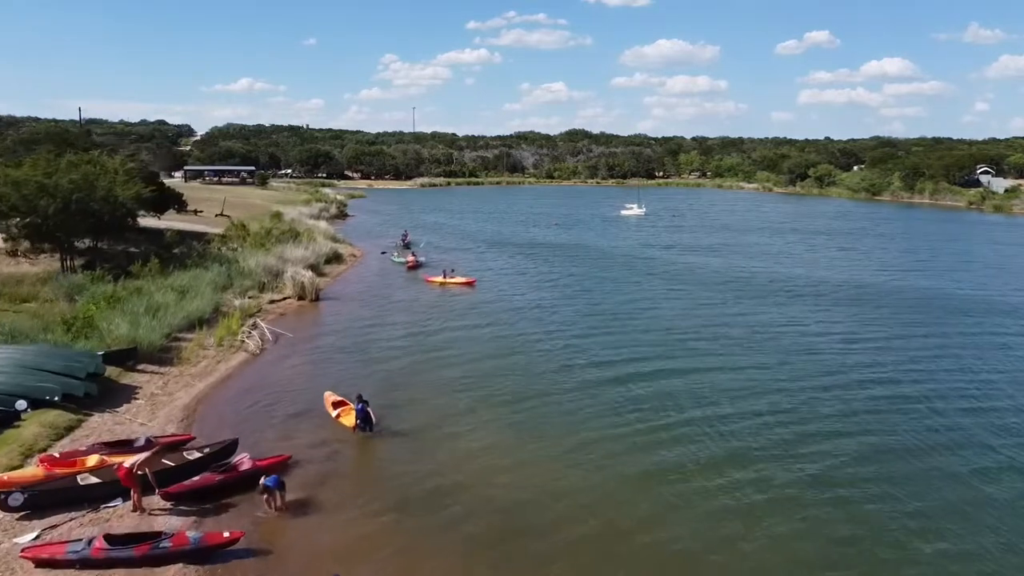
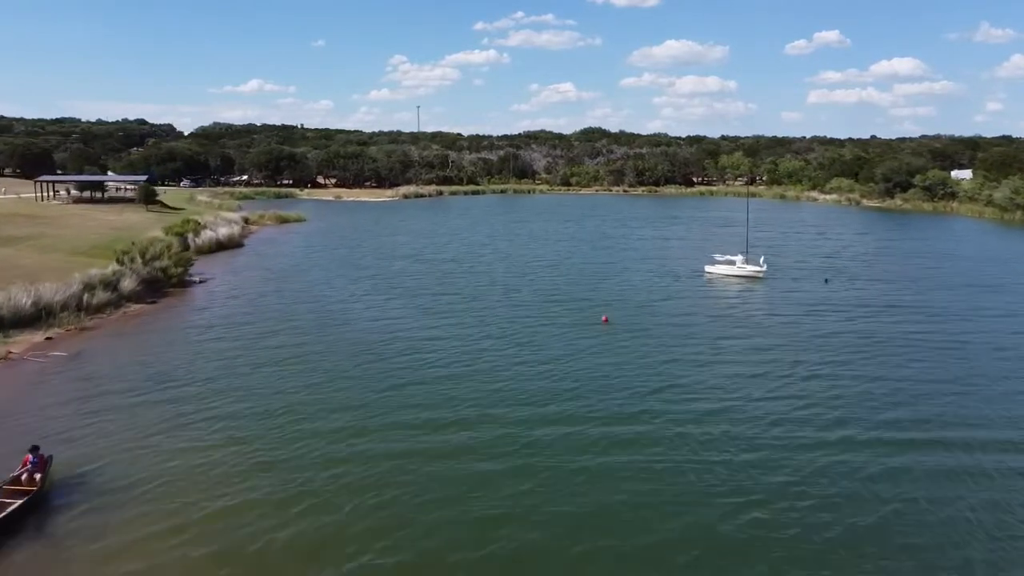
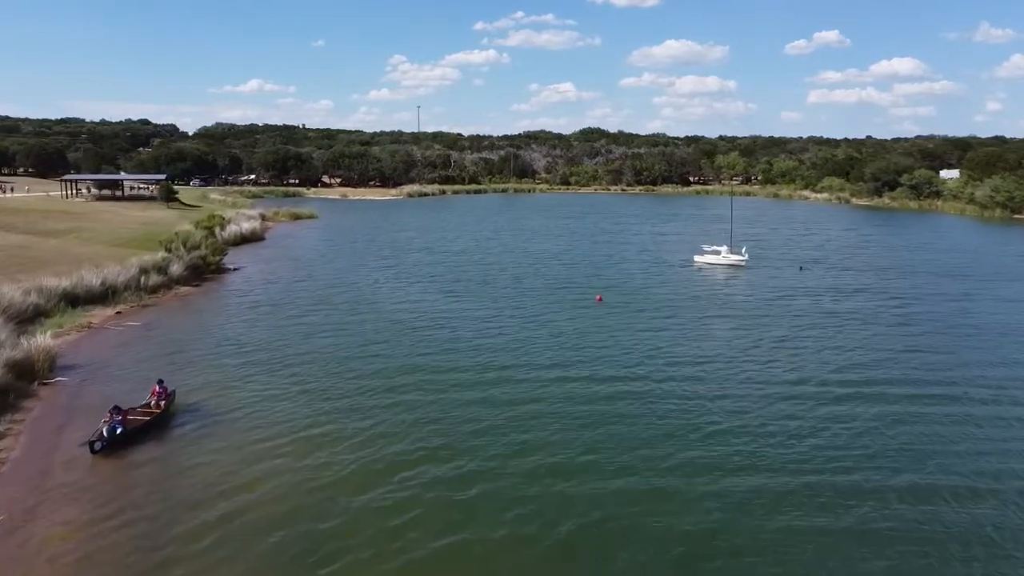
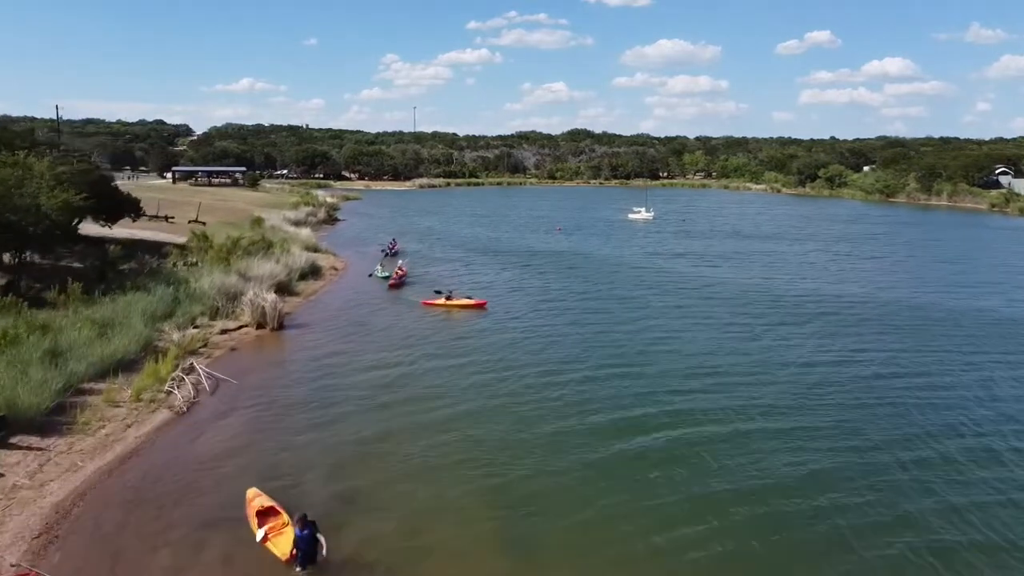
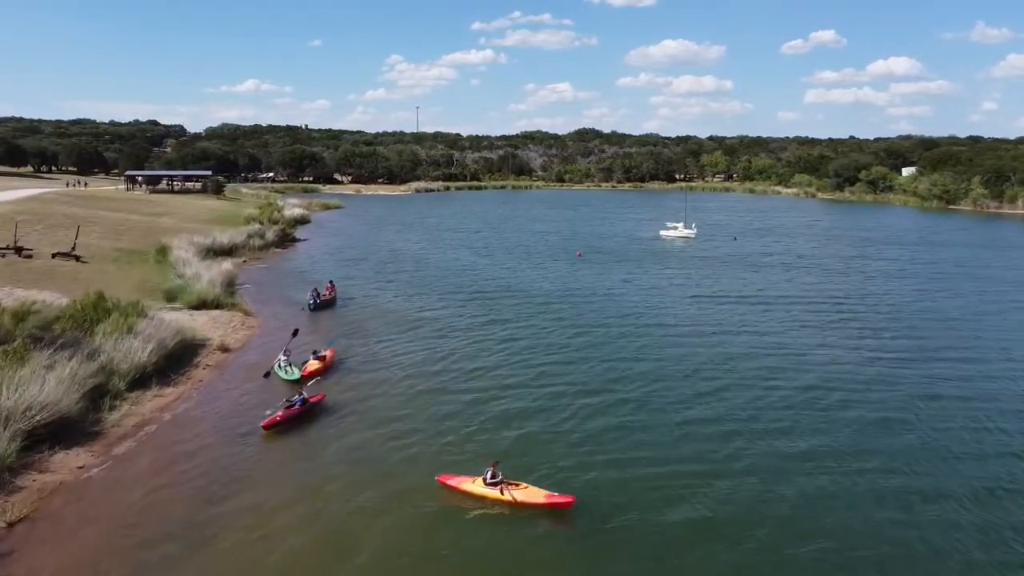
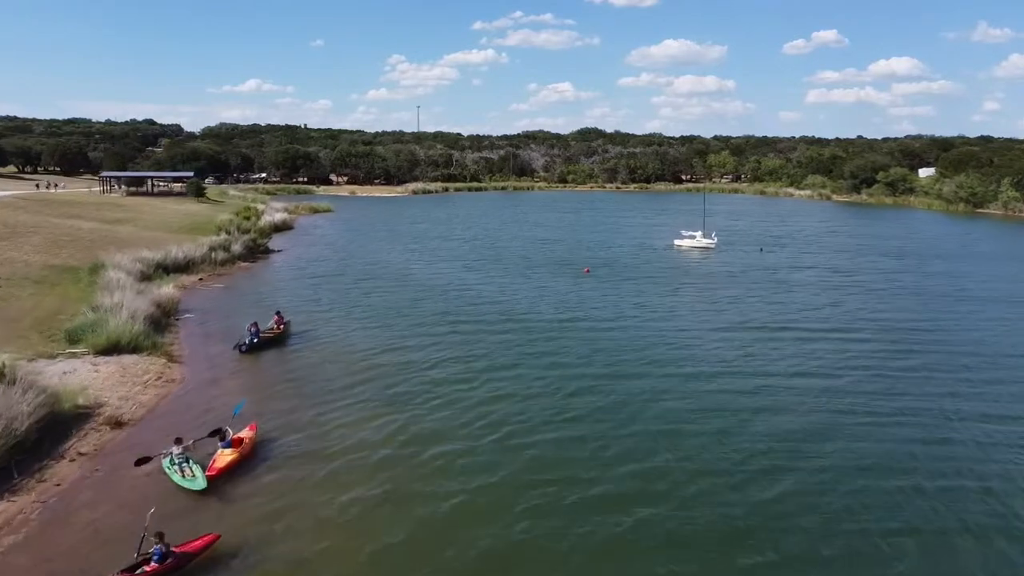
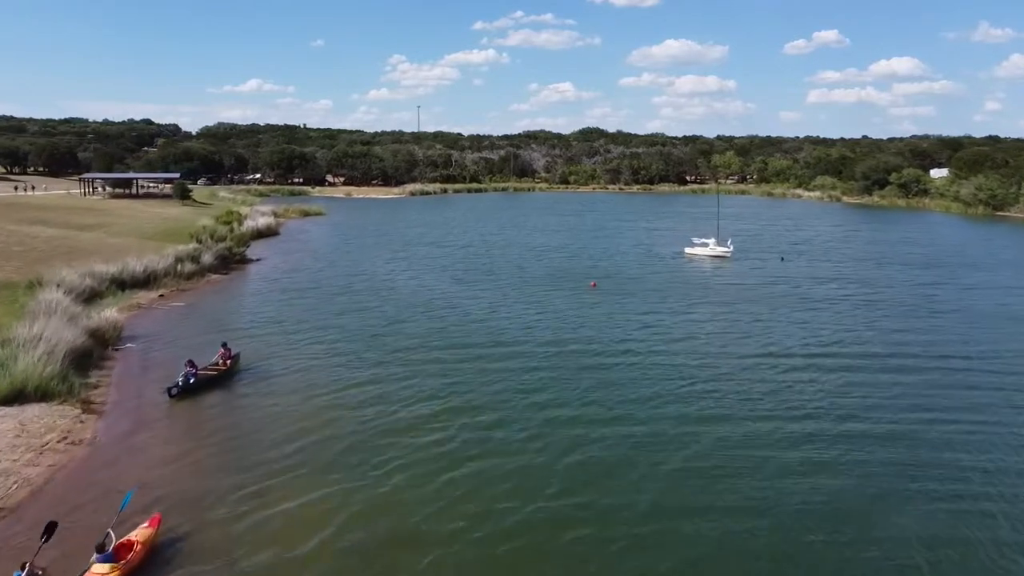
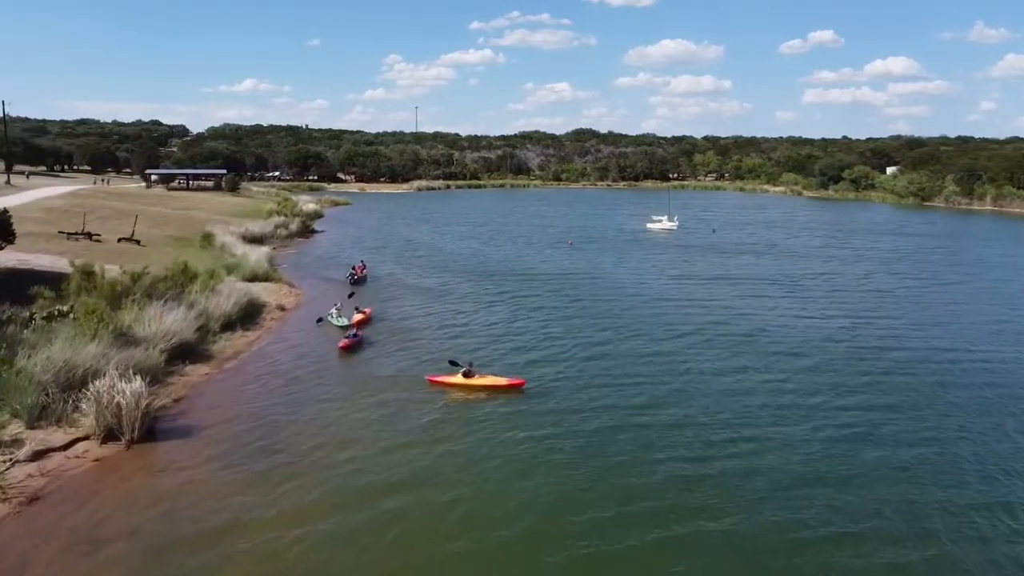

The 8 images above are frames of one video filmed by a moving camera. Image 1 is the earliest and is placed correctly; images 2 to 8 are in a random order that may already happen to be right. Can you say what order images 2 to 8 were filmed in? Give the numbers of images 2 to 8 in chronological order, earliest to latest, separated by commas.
4, 8, 5, 6, 7, 3, 2
